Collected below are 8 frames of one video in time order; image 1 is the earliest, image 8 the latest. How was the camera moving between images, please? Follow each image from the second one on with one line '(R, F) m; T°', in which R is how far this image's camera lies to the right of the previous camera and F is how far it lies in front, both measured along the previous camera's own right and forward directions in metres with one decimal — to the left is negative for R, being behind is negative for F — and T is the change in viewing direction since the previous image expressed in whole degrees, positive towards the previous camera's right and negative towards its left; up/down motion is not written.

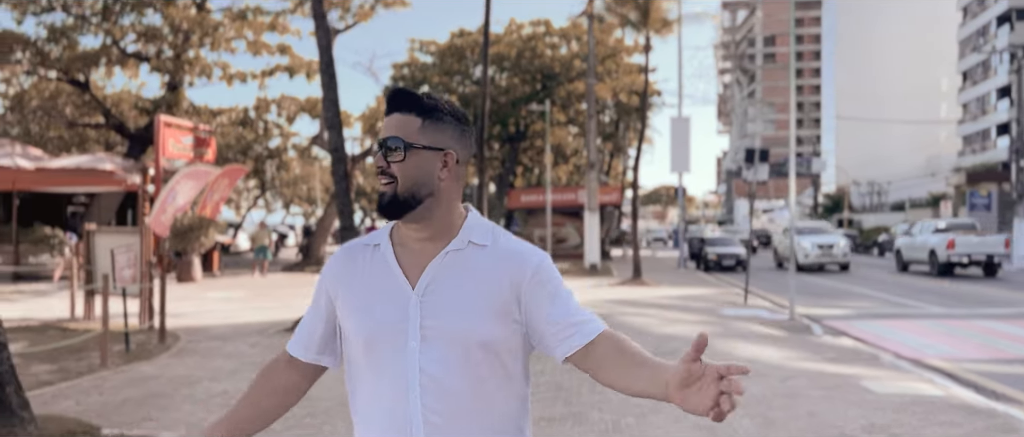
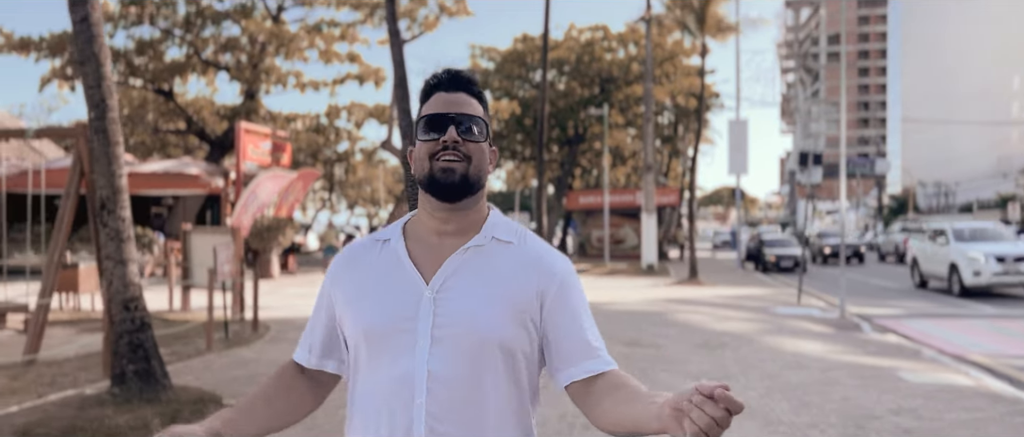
(0.0, -0.8) m; -4°
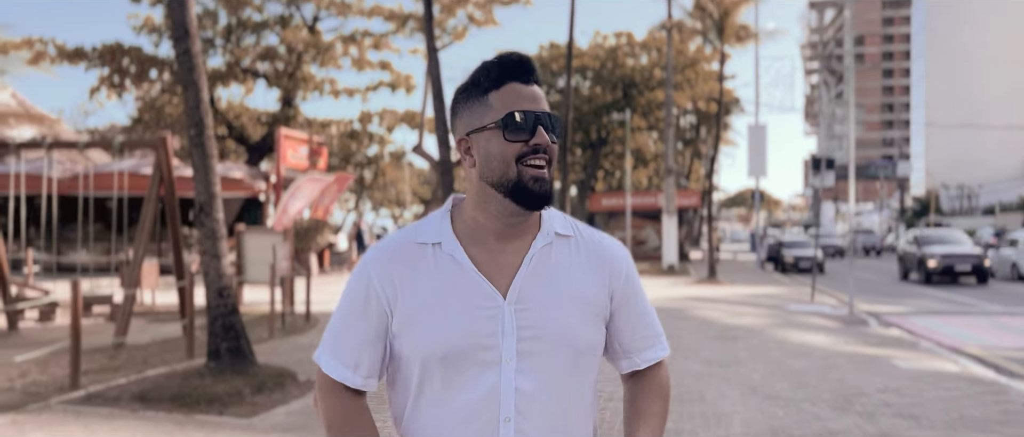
(-0.1, -1.0) m; -1°
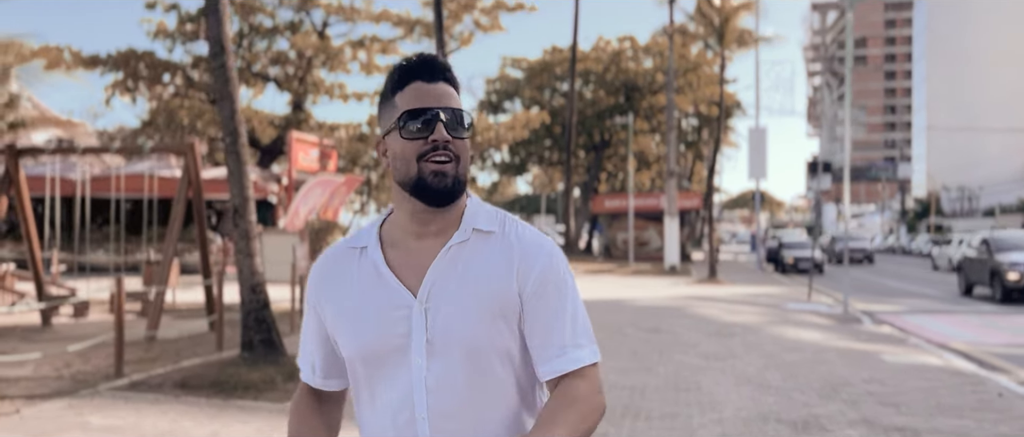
(-0.1, -0.6) m; 0°
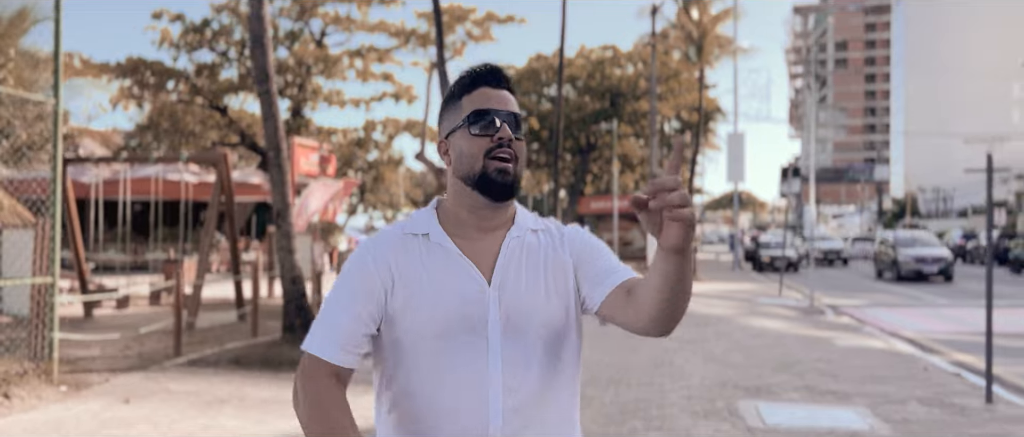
(-0.2, -1.4) m; +1°
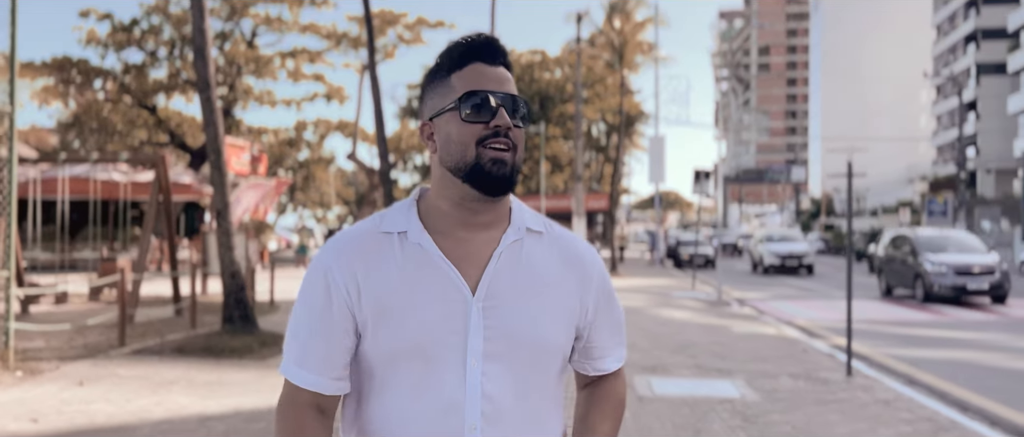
(+0.1, -0.9) m; +5°
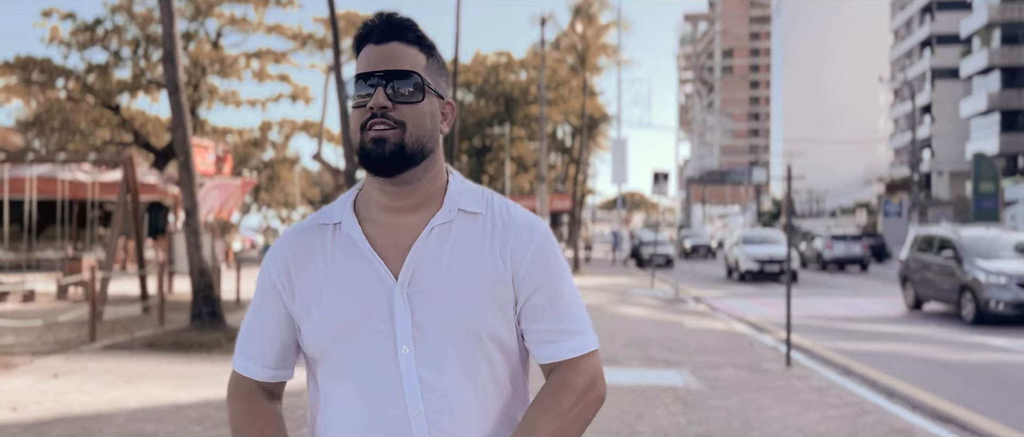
(+0.1, -0.4) m; +2°
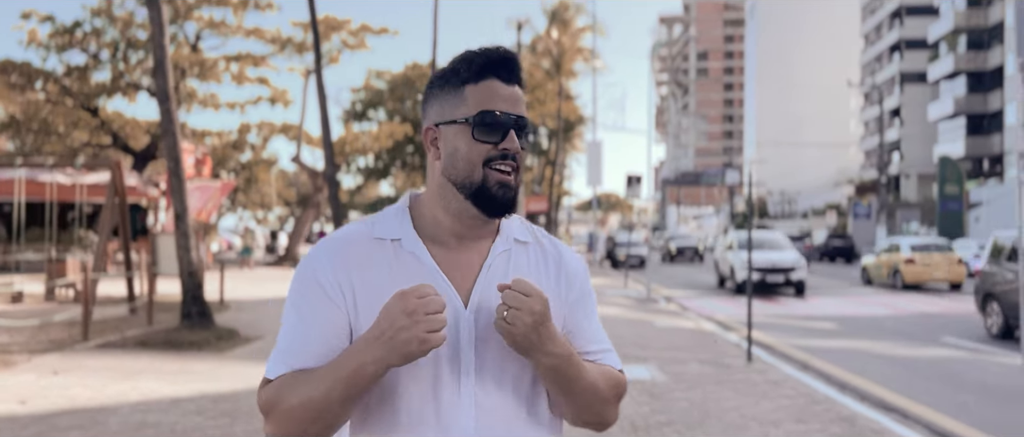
(0.0, -0.5) m; +2°
